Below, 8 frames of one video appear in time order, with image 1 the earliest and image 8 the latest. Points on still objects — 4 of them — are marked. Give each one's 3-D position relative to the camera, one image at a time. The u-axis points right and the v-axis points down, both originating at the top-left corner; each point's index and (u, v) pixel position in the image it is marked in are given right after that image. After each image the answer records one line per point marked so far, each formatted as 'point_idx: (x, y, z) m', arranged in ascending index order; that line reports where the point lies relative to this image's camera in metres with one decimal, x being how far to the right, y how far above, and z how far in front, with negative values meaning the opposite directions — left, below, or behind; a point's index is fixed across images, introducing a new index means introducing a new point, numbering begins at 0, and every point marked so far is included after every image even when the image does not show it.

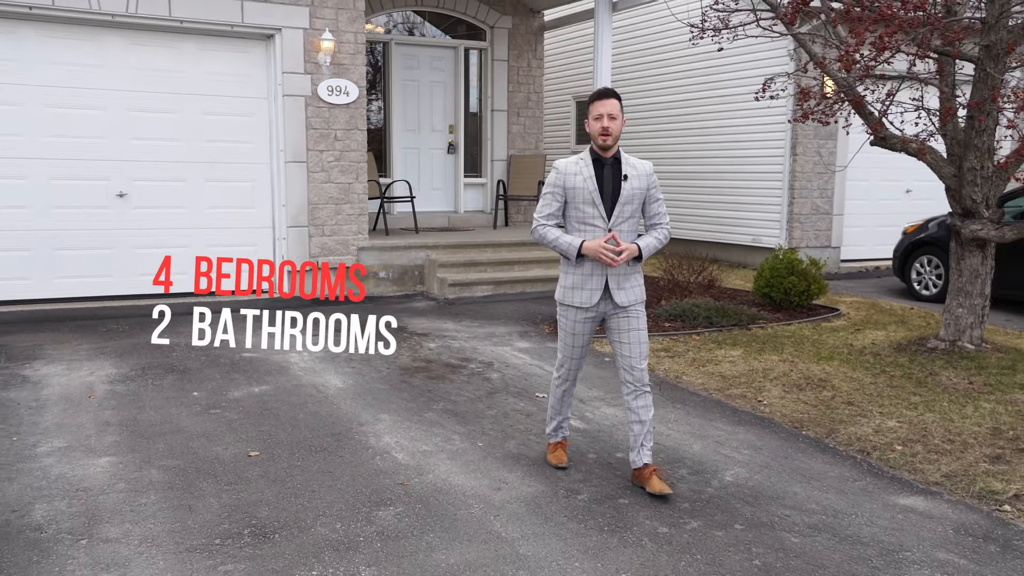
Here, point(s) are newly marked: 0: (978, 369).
0: (+2.9, -0.5, +6.0) m
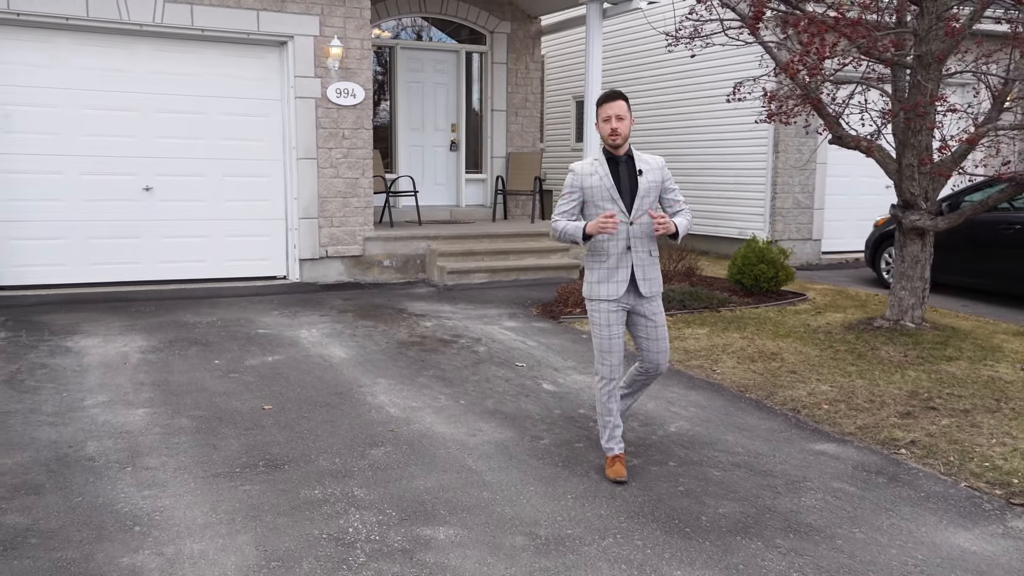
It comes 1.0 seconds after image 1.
0: (+2.8, -0.4, +6.7) m
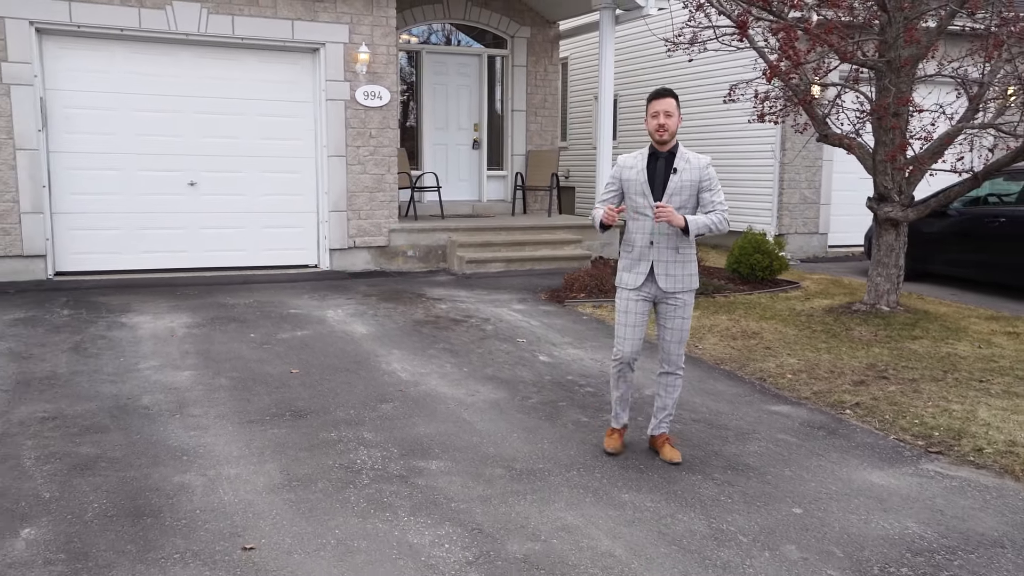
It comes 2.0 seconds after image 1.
0: (+2.9, -0.3, +7.3) m
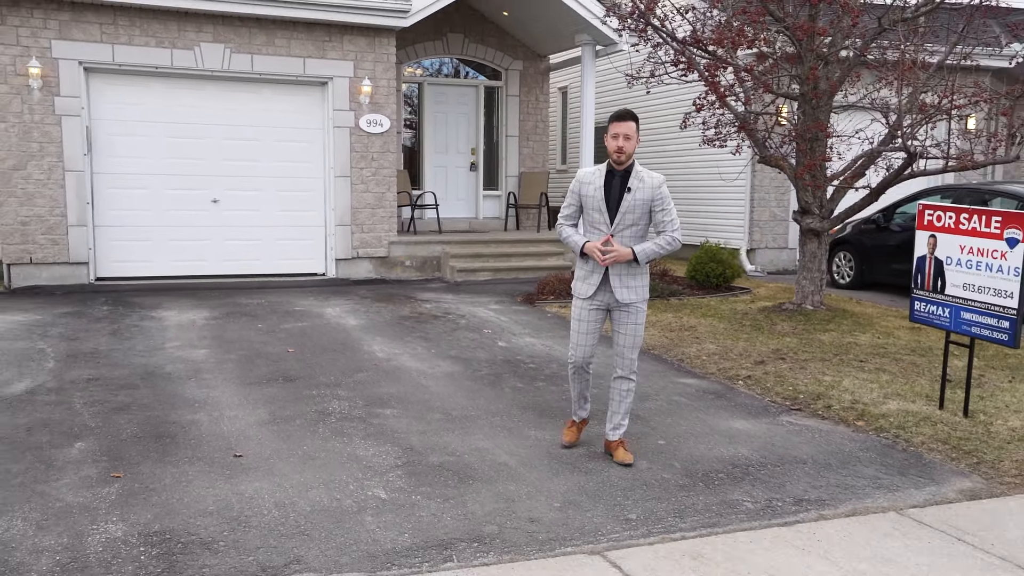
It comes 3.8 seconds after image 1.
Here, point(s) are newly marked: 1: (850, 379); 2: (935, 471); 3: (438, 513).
0: (+2.6, -0.3, +8.4) m
1: (+2.3, -0.6, +6.3) m
2: (+2.1, -0.9, +4.6) m
3: (-0.3, -0.9, +3.9) m
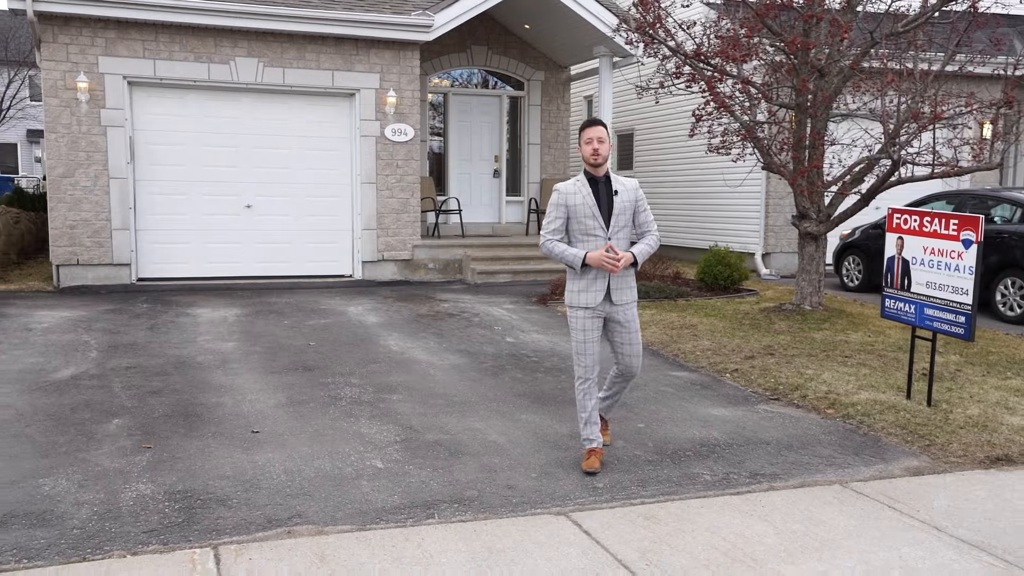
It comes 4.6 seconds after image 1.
0: (+2.7, -0.3, +8.8) m
1: (+2.3, -0.6, +6.7) m
2: (+2.0, -0.9, +5.0) m
3: (-0.4, -0.9, +4.4) m
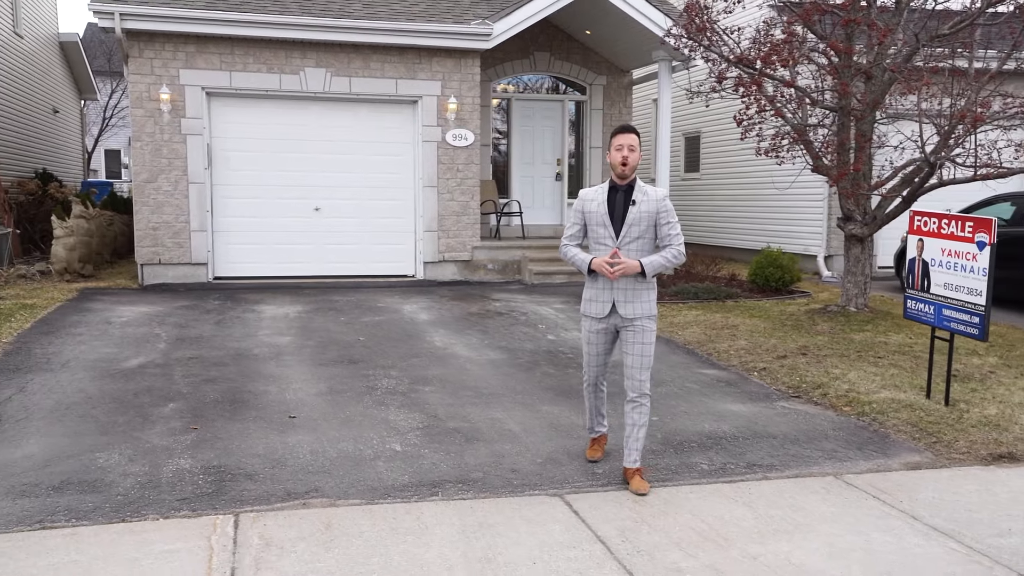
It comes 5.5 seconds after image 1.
0: (+3.1, -0.3, +8.8) m
1: (+2.5, -0.6, +6.8) m
2: (+2.1, -0.9, +5.1) m
3: (-0.4, -0.9, +4.7) m
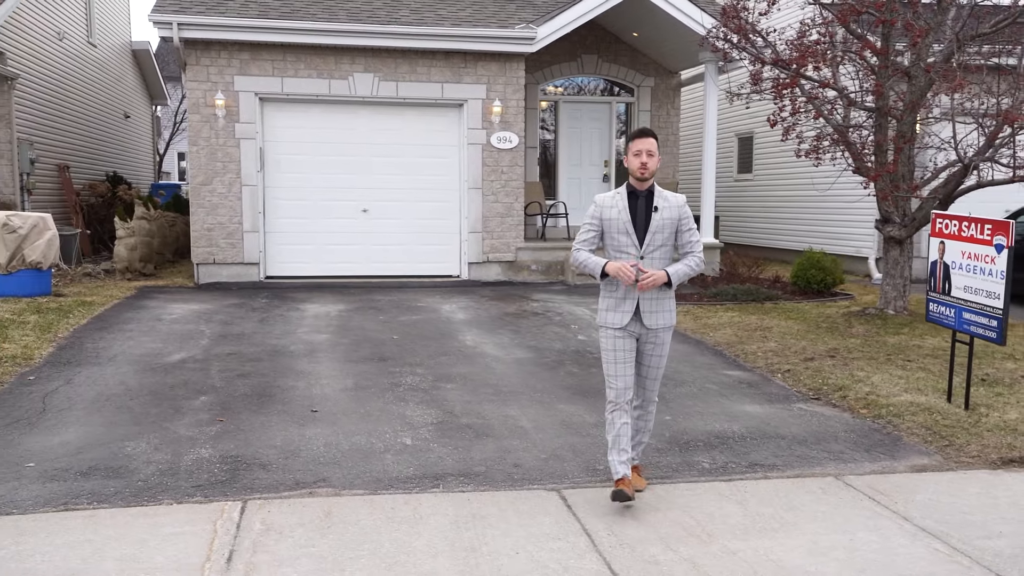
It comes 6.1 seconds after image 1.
0: (+3.4, -0.3, +8.7) m
1: (+2.7, -0.6, +6.8) m
2: (+2.1, -0.9, +5.1) m
3: (-0.4, -0.9, +4.9) m
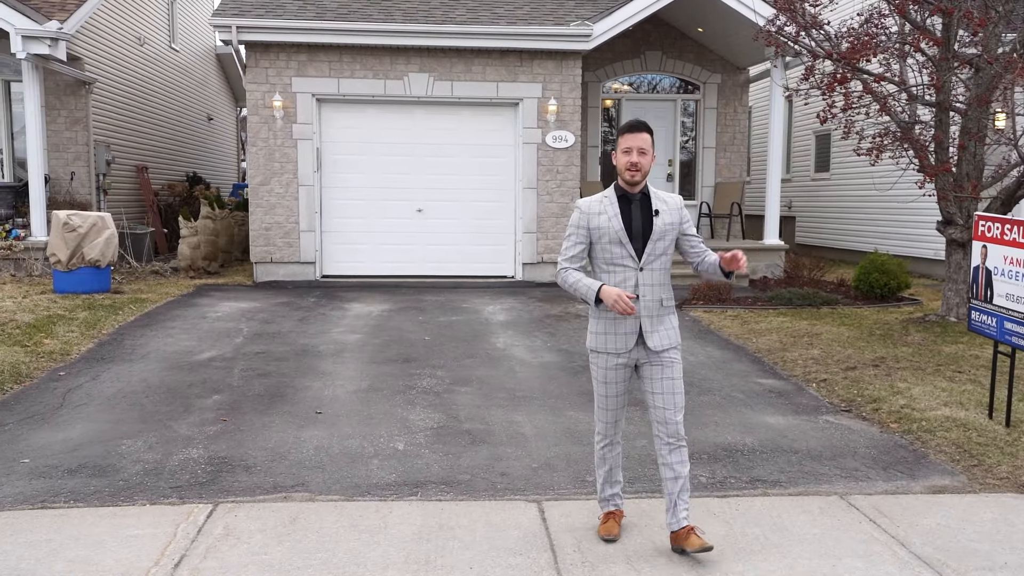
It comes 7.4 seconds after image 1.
0: (+3.7, -0.4, +8.2) m
1: (+2.8, -0.7, +6.4) m
2: (+2.1, -0.9, +4.8) m
3: (-0.4, -0.9, +4.8) m
